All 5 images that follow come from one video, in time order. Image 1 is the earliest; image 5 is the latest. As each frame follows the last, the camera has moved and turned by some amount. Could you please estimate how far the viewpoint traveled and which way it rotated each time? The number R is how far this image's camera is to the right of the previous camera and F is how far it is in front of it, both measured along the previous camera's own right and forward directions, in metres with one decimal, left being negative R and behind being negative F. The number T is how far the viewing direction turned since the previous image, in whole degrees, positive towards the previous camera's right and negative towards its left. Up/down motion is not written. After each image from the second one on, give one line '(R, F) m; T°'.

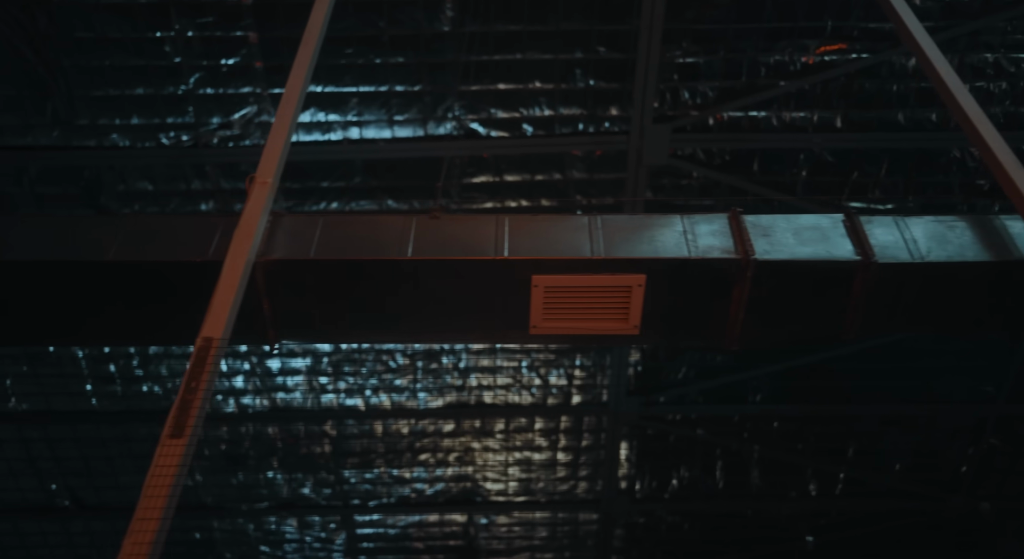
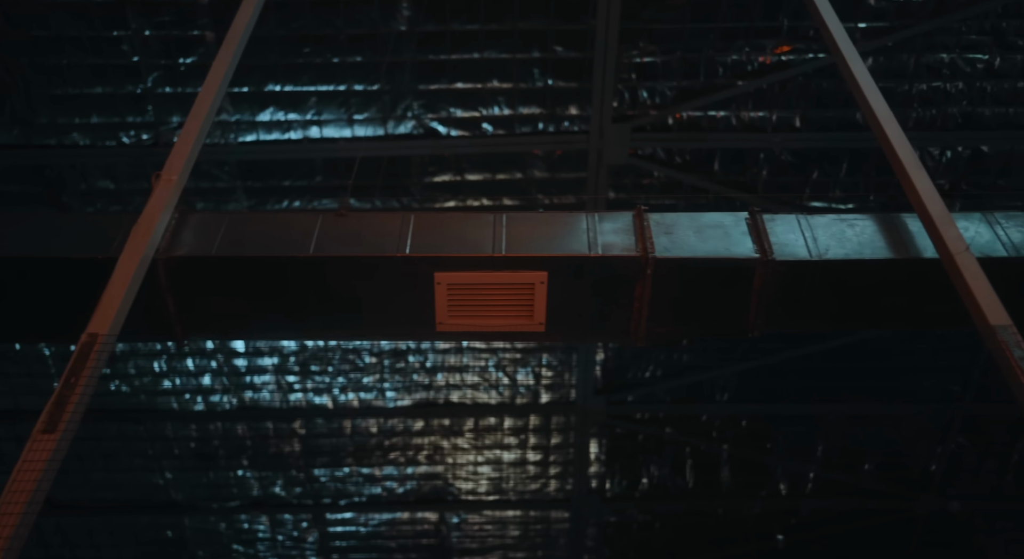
(+0.3, 0.0) m; 0°
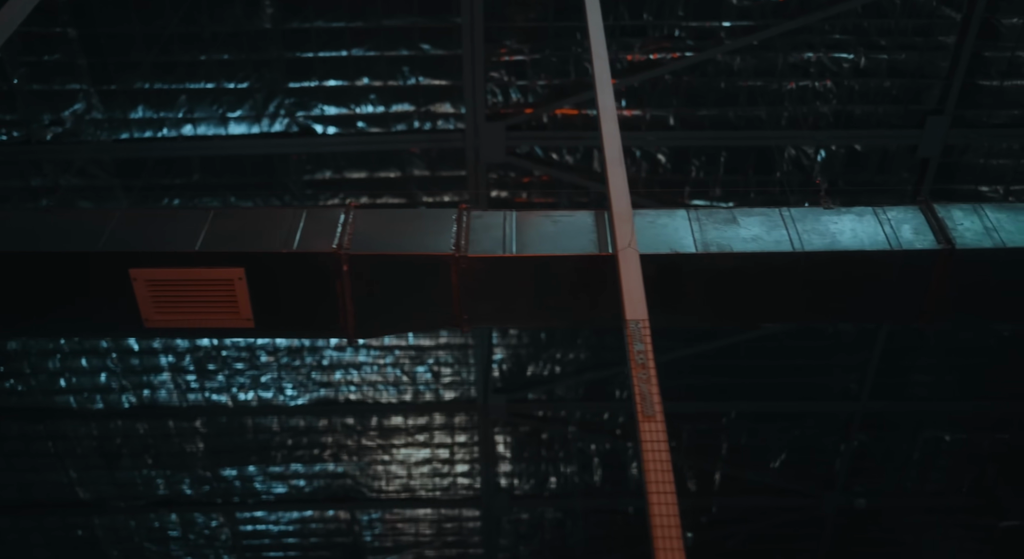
(+0.9, 0.0) m; +1°
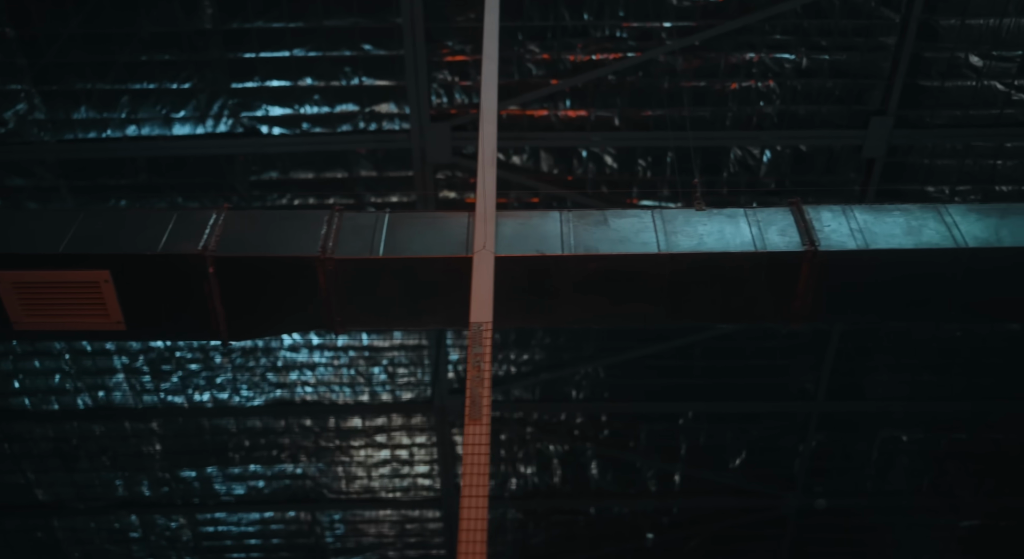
(+0.4, 0.0) m; 0°
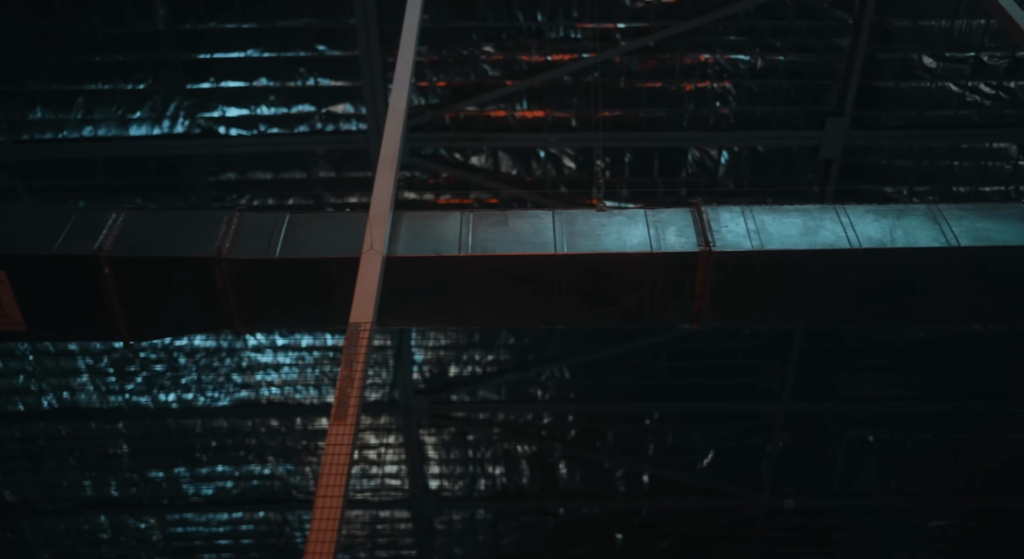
(+0.3, 0.0) m; 0°
